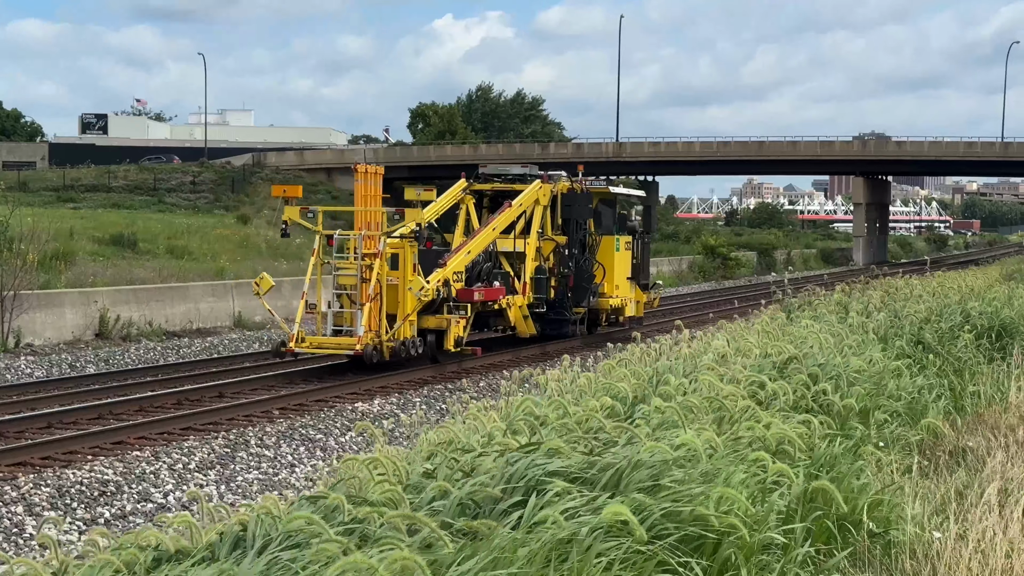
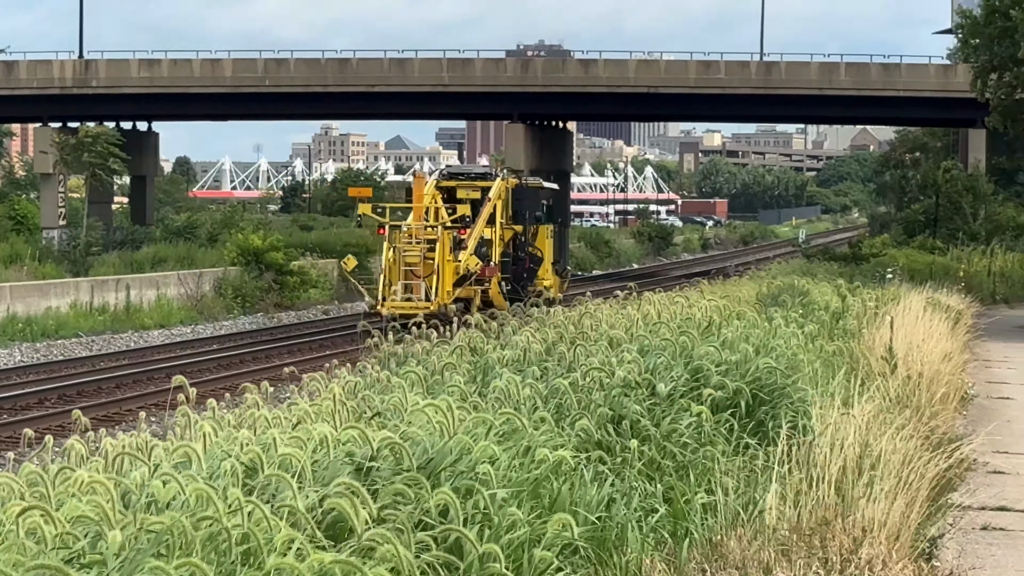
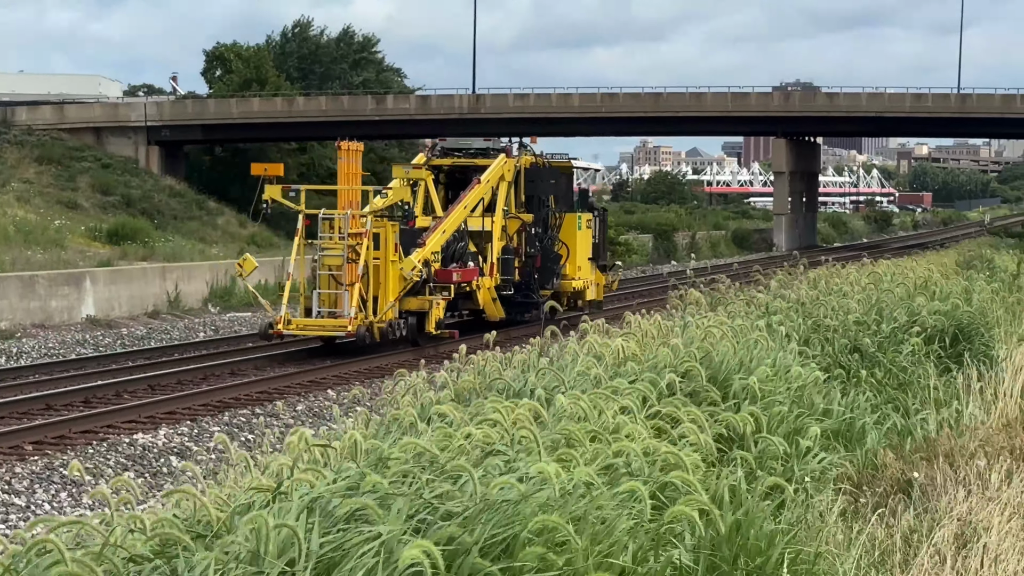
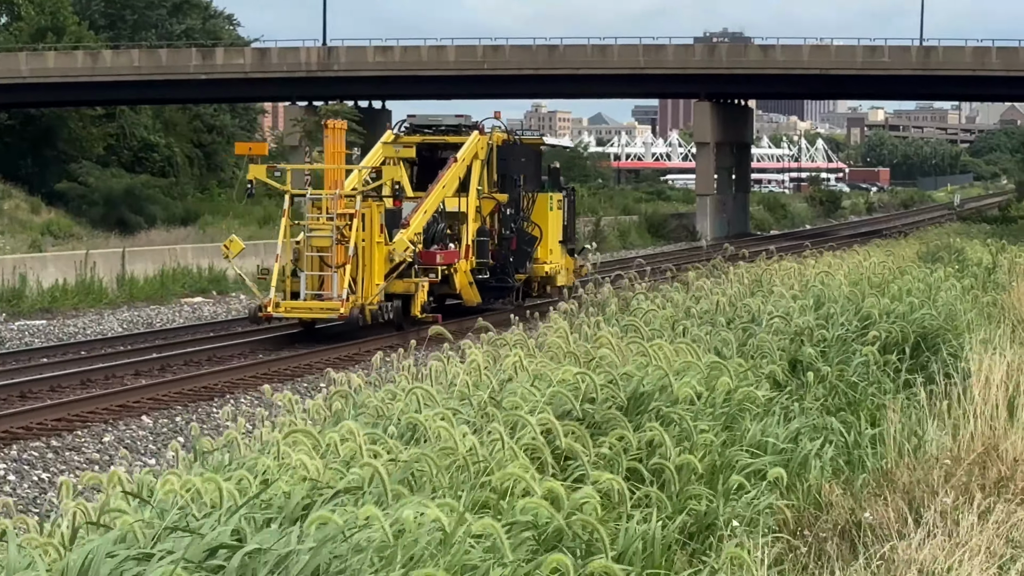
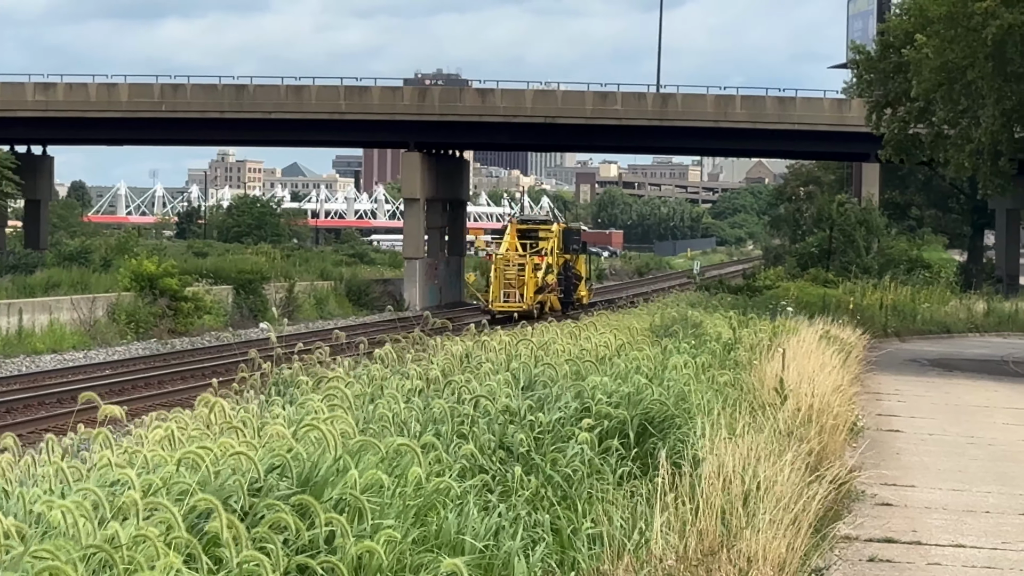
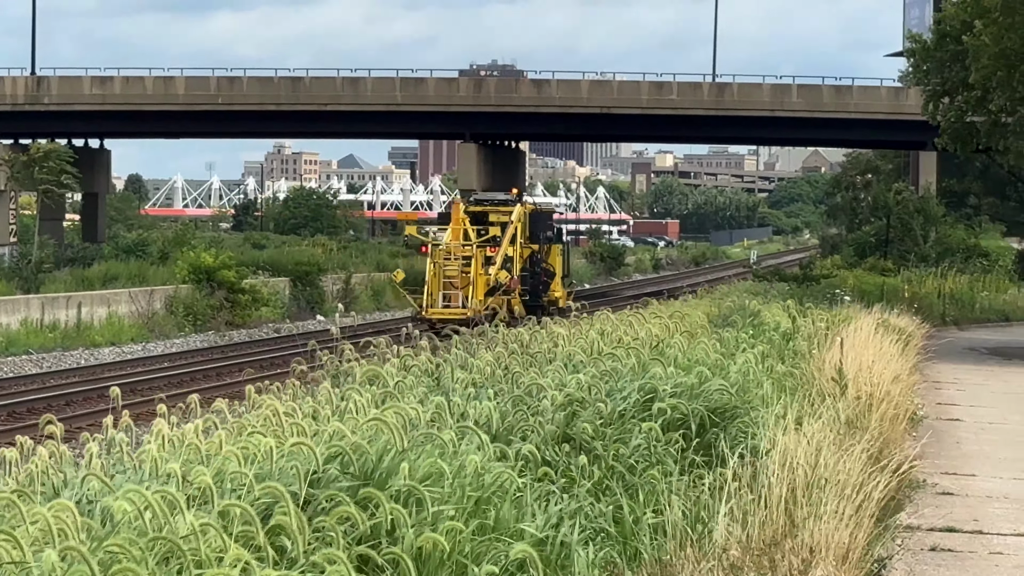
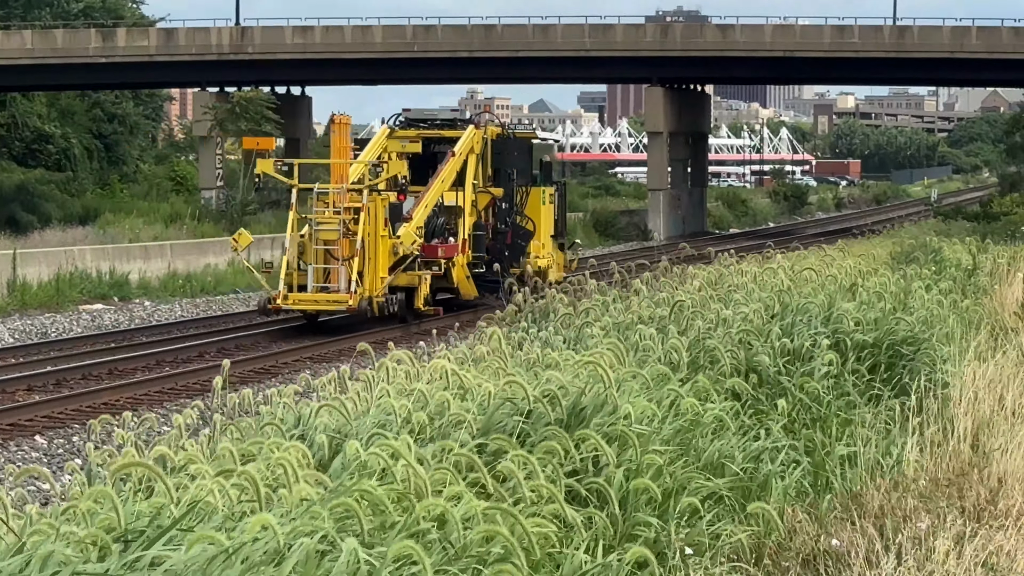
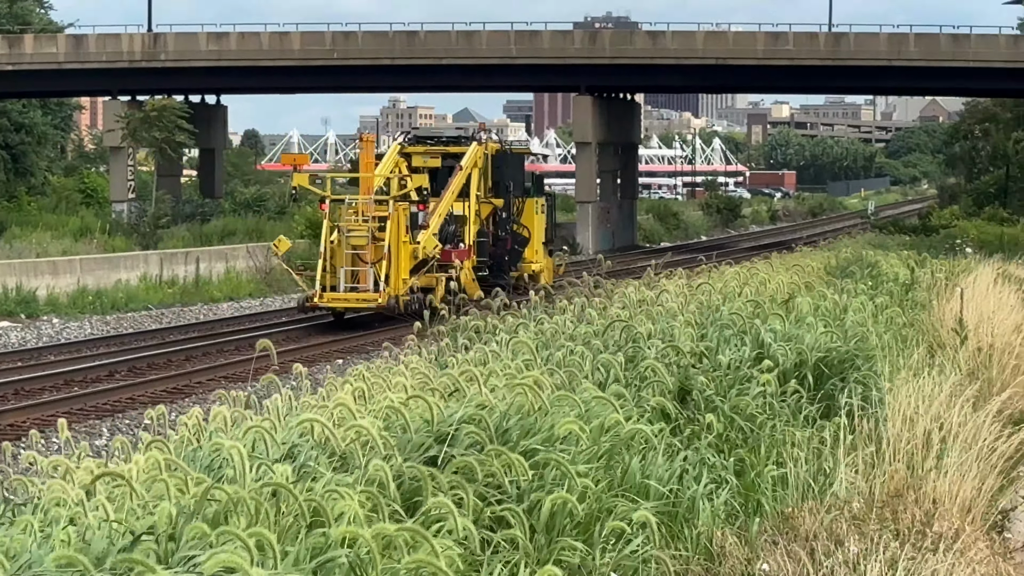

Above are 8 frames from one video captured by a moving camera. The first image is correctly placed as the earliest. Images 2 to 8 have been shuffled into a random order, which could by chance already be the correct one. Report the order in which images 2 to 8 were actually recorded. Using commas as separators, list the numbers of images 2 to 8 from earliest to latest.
3, 4, 7, 8, 2, 6, 5
